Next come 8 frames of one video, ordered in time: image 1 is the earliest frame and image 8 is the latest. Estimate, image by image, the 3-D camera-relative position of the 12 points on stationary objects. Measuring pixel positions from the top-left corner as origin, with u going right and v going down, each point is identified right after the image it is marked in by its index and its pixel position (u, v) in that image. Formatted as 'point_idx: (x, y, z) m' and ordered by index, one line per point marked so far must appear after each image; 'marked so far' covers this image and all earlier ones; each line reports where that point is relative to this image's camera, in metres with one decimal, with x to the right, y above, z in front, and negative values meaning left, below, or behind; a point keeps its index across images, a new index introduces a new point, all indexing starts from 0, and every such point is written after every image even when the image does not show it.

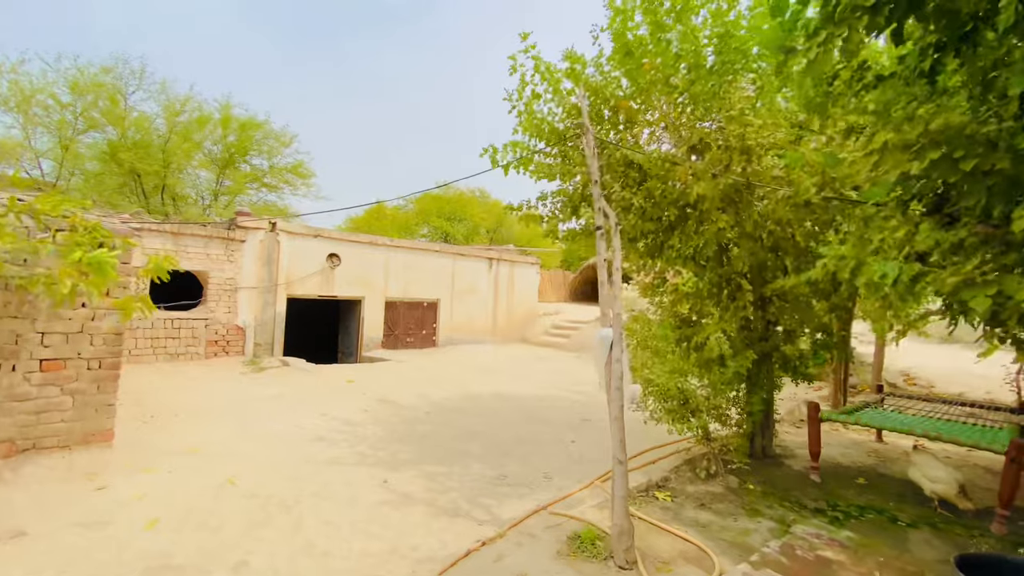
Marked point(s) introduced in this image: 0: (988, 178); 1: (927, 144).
0: (+2.0, +0.4, +1.9) m
1: (+1.9, +0.6, +2.1) m
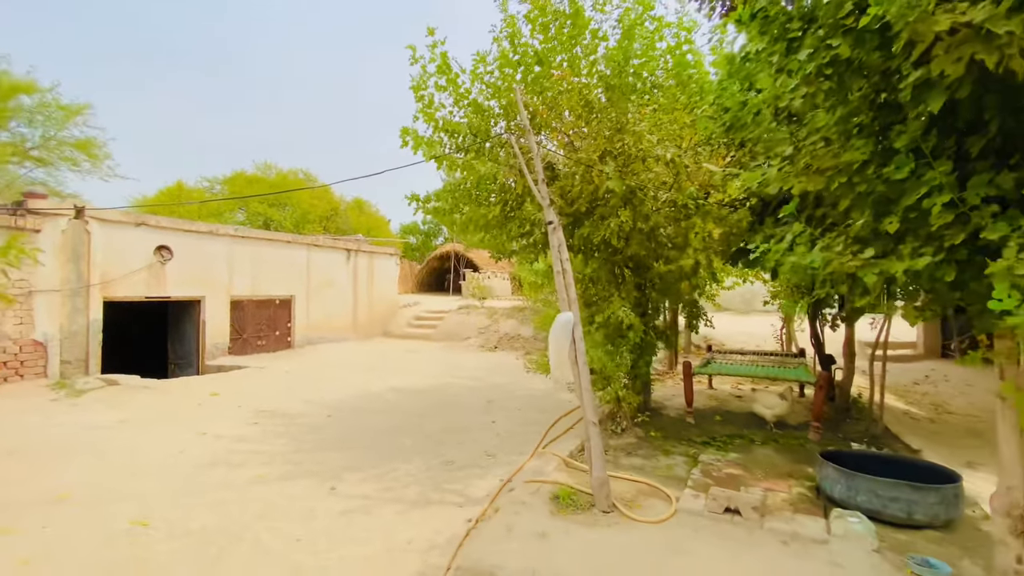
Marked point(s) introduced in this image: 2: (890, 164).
0: (+2.2, +0.6, +2.9) m
1: (+2.1, +0.7, +3.0) m
2: (+2.3, +0.7, +2.8) m
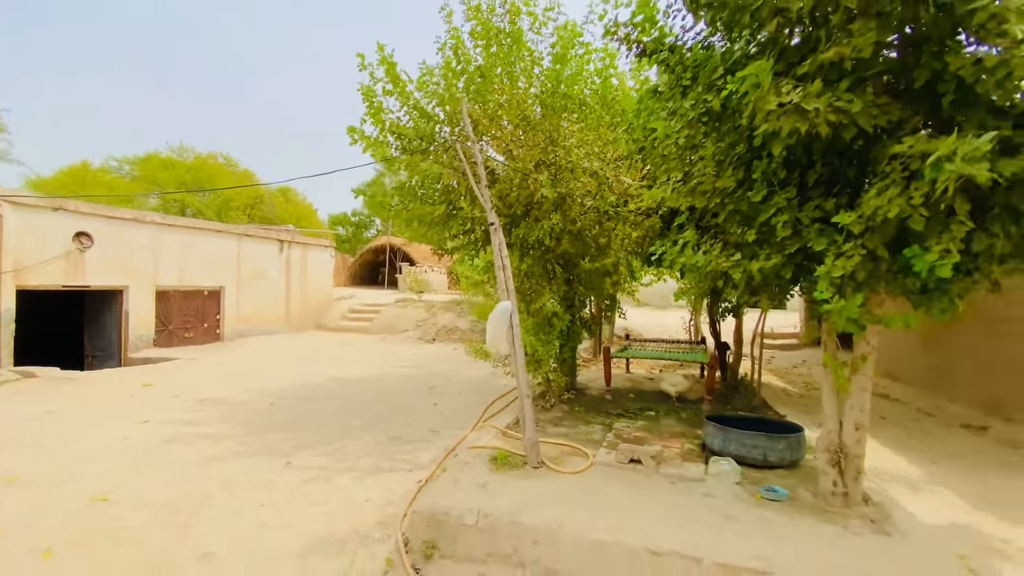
0: (+1.8, +0.6, +3.8) m
1: (+1.7, +0.8, +3.9) m
2: (+1.9, +0.8, +3.7) m
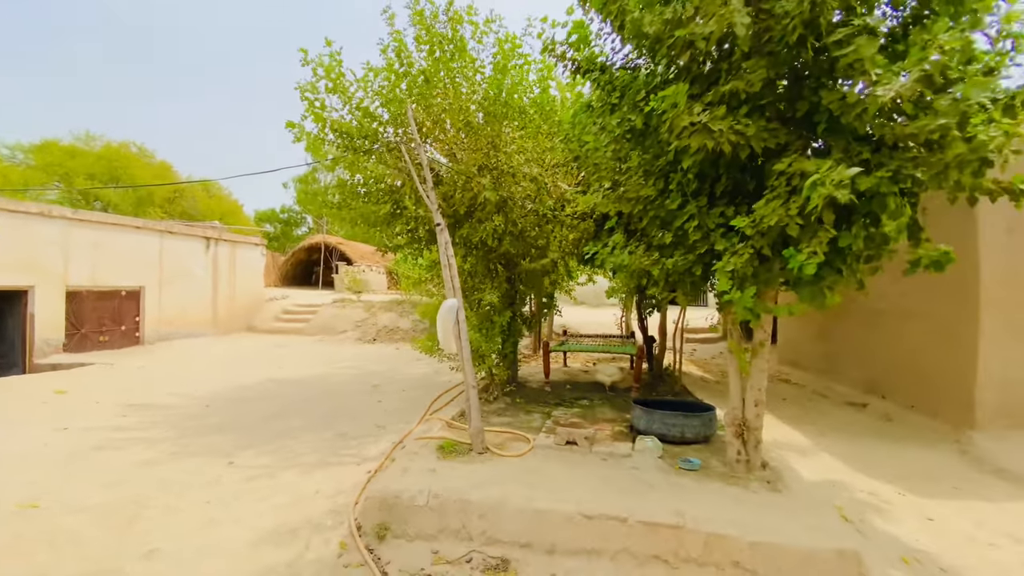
0: (+1.3, +0.6, +4.3) m
1: (+1.2, +0.8, +4.4) m
2: (+1.4, +0.8, +4.2) m
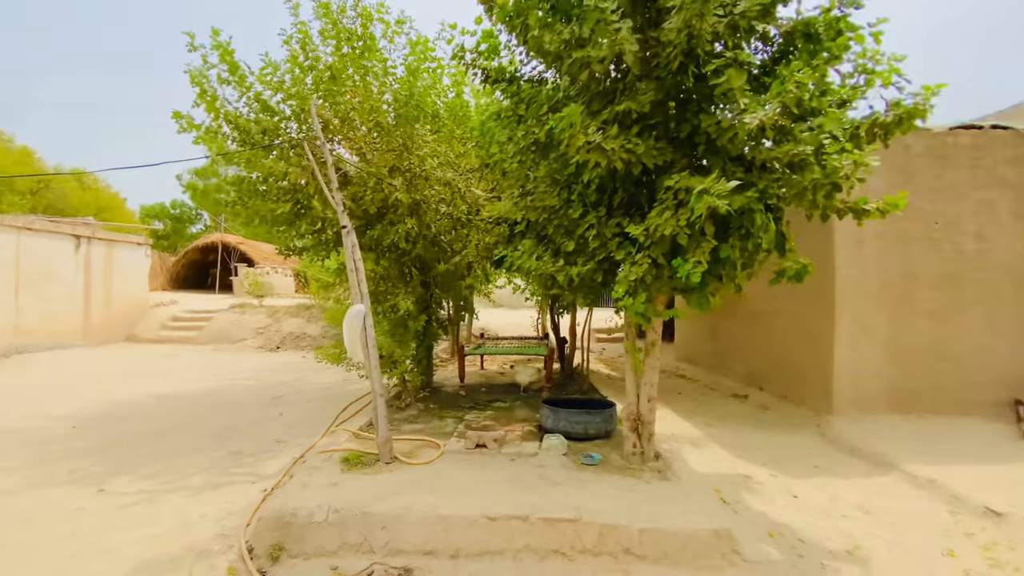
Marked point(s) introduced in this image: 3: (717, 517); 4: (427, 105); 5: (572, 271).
0: (+0.5, +0.6, +4.5) m
1: (+0.3, +0.8, +4.6) m
2: (+0.6, +0.8, +4.4) m
3: (+1.5, -1.6, +3.3) m
4: (-1.3, +2.8, +7.1) m
5: (+0.5, +0.2, +4.3) m
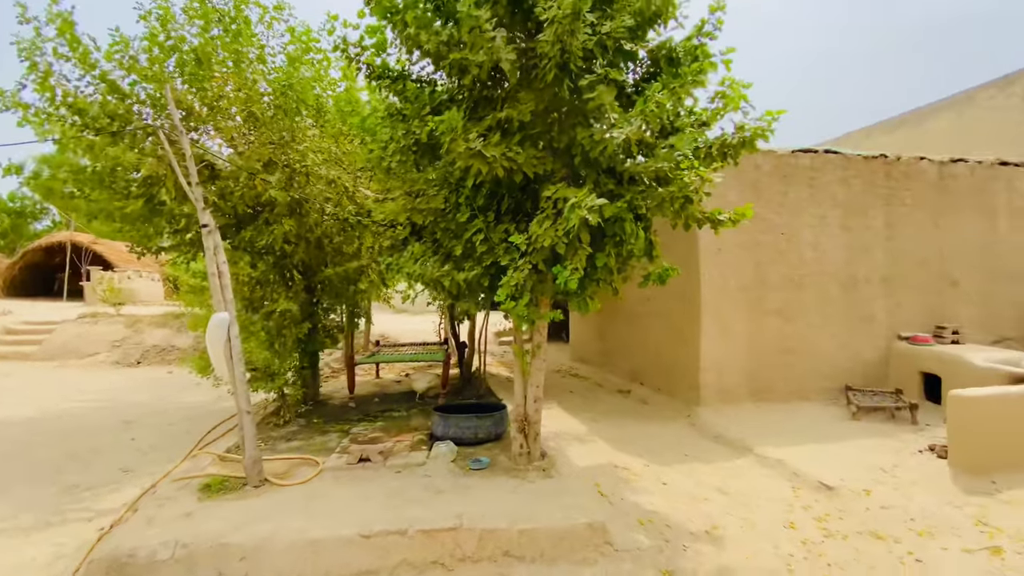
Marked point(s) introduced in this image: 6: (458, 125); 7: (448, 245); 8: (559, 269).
0: (-0.6, +0.5, +4.5) m
1: (-0.8, +0.7, +4.5) m
2: (-0.5, +0.7, +4.4) m
3: (+0.6, -1.7, +3.5) m
4: (-2.8, +2.7, +6.6) m
5: (-0.5, +0.1, +4.3) m
6: (-0.4, +1.3, +3.7) m
7: (-0.6, +0.4, +4.5) m
8: (+0.4, +0.2, +3.8) m
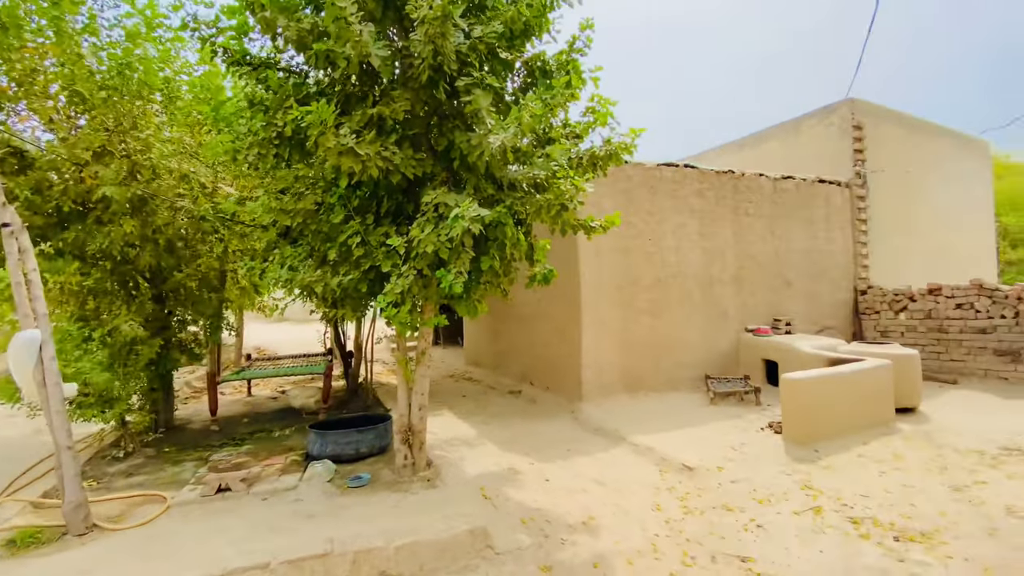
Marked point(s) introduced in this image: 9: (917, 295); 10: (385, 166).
0: (-1.7, +0.5, +4.2) m
1: (-1.9, +0.7, +4.1) m
2: (-1.6, +0.7, +4.1) m
3: (-0.3, -1.7, +3.4) m
4: (-4.4, +2.6, +5.8) m
5: (-1.5, +0.1, +4.0) m
6: (-1.4, +1.2, +3.4) m
7: (-1.7, +0.3, +4.2) m
8: (-0.6, +0.1, +3.7) m
9: (+6.4, -0.1, +7.4) m
10: (-1.0, +0.9, +3.6) m
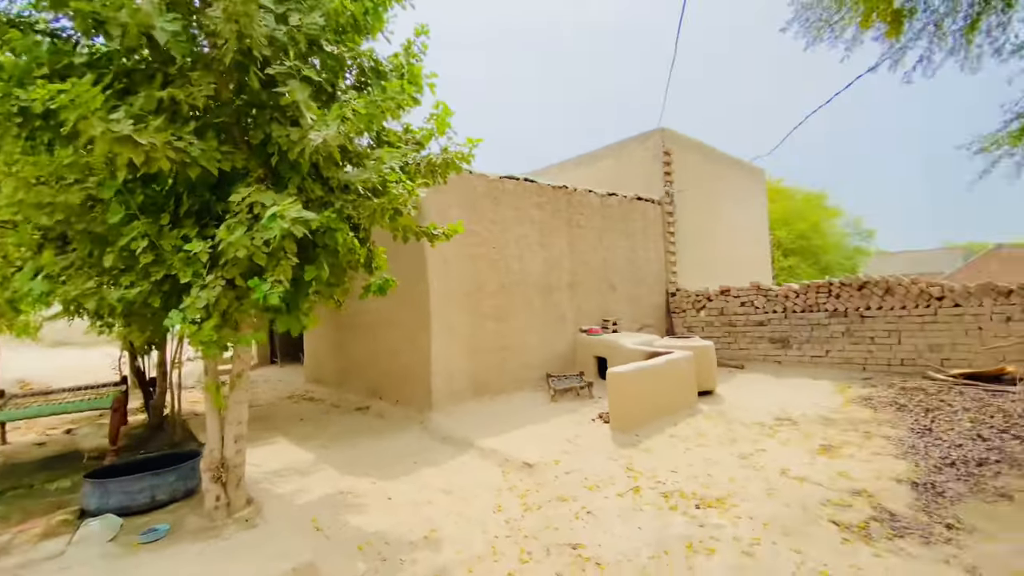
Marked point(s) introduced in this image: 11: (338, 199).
0: (-3.0, +0.4, +3.4) m
1: (-3.2, +0.5, +3.3) m
2: (-2.9, +0.6, +3.4) m
3: (-1.4, -1.8, +3.1) m
4: (-6.1, +2.4, +4.3) m
5: (-2.8, 0.0, +3.3) m
6: (-2.5, +1.2, +2.8) m
7: (-3.0, +0.2, +3.5) m
8: (-1.8, 0.0, +3.3) m
9: (+3.8, -0.1, +8.9) m
10: (-2.2, +0.9, +3.1) m
11: (-1.4, +0.7, +3.7) m
